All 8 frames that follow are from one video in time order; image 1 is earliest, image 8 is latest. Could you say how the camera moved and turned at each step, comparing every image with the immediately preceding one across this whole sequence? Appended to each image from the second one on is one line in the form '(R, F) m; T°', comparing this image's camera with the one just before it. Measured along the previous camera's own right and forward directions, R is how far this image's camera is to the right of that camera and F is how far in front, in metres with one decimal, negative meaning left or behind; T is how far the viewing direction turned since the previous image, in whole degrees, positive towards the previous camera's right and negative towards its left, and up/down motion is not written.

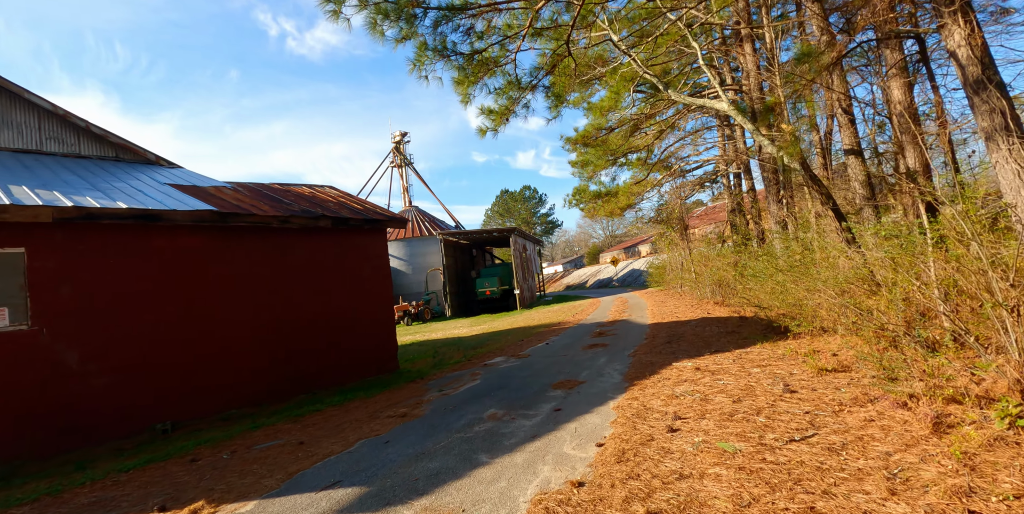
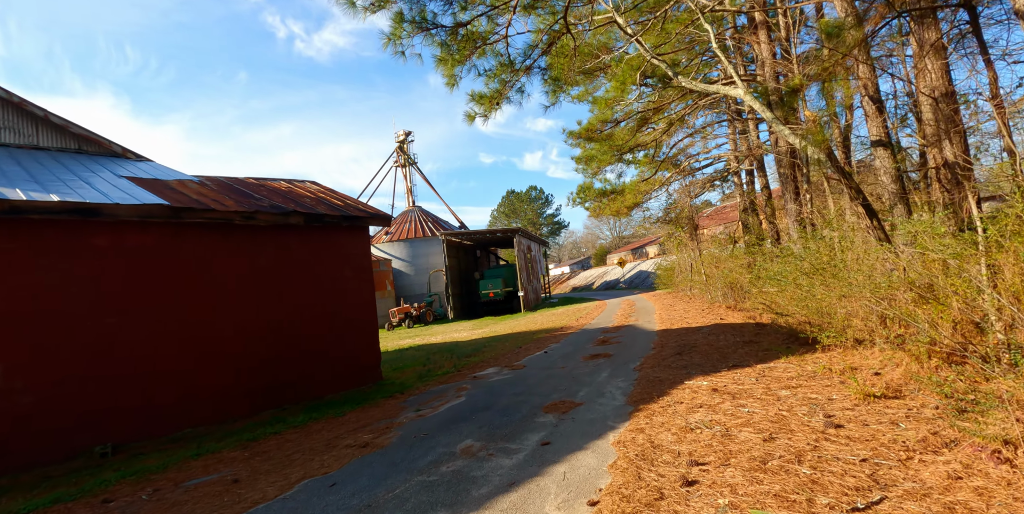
(+0.2, +0.8) m; -1°
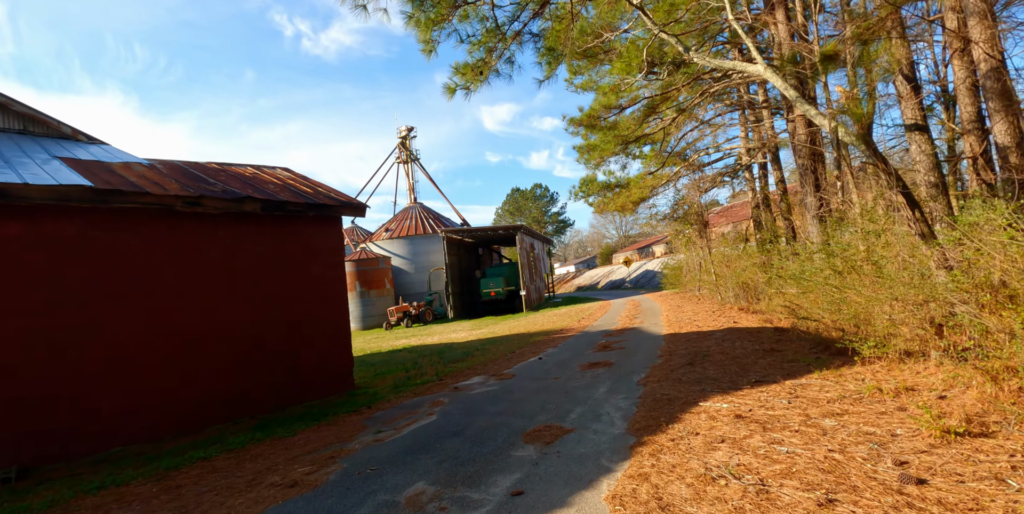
(+0.3, +1.0) m; -1°
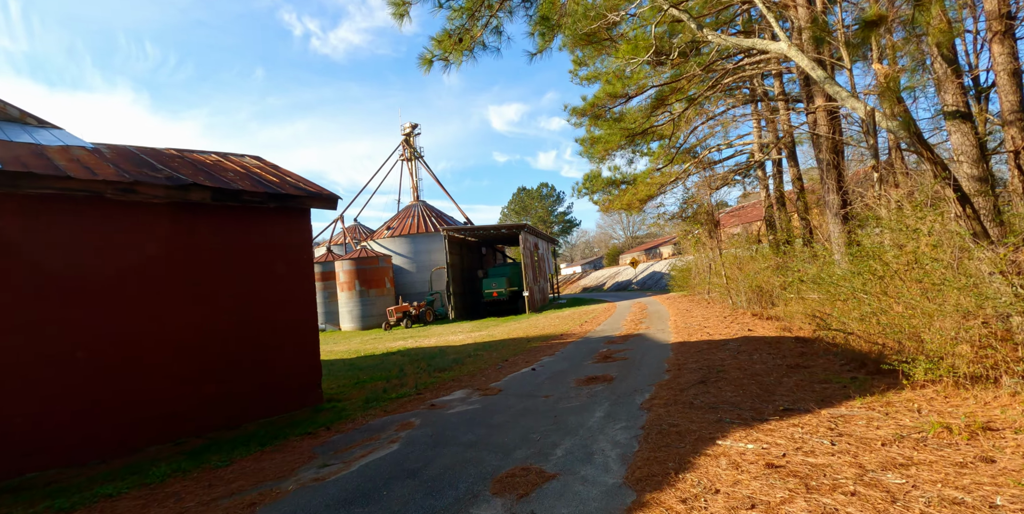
(+0.2, +0.9) m; -1°
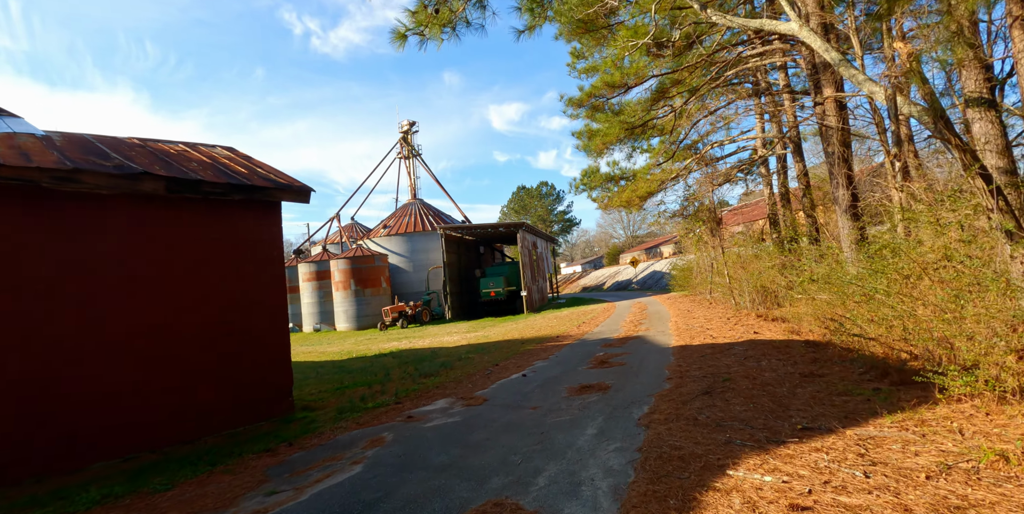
(+0.2, +0.5) m; 0°
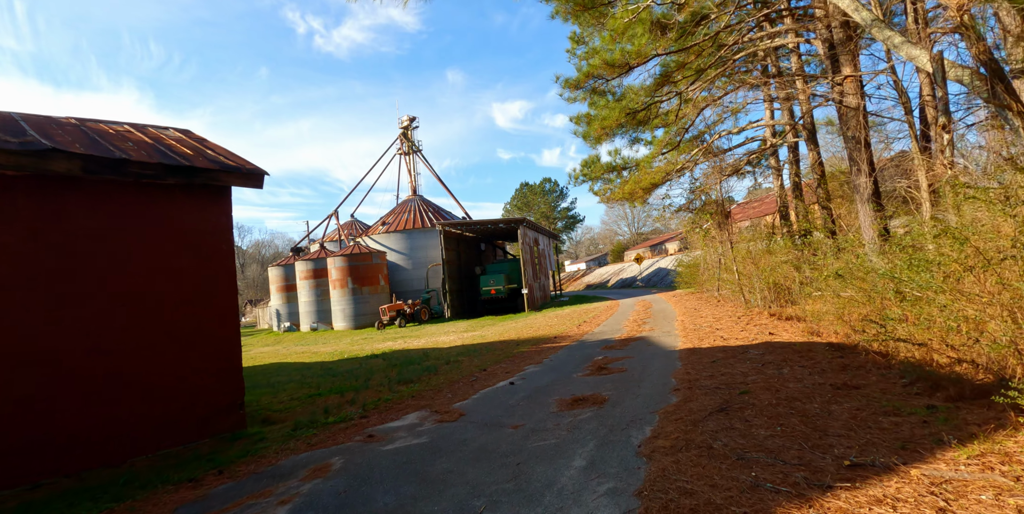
(+0.2, +0.8) m; -1°
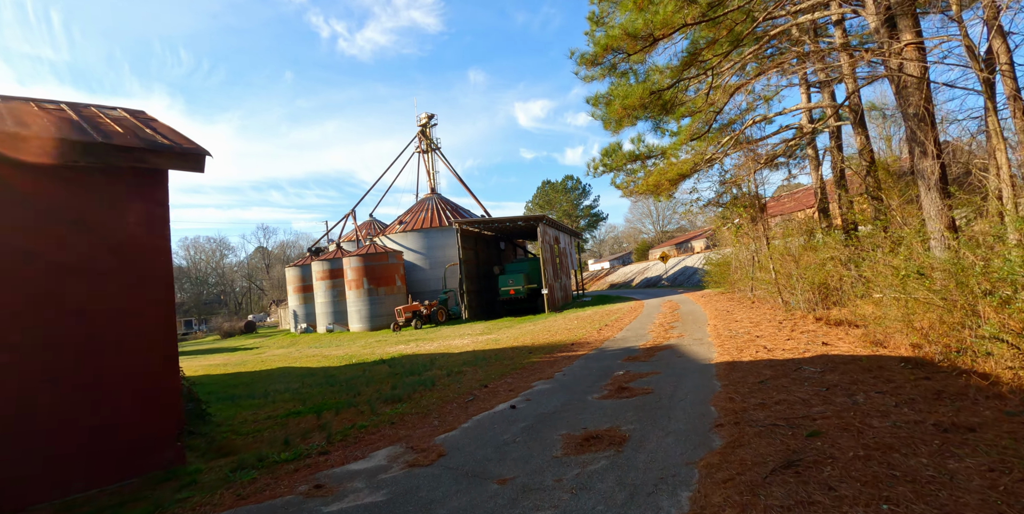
(+0.2, +1.1) m; -3°
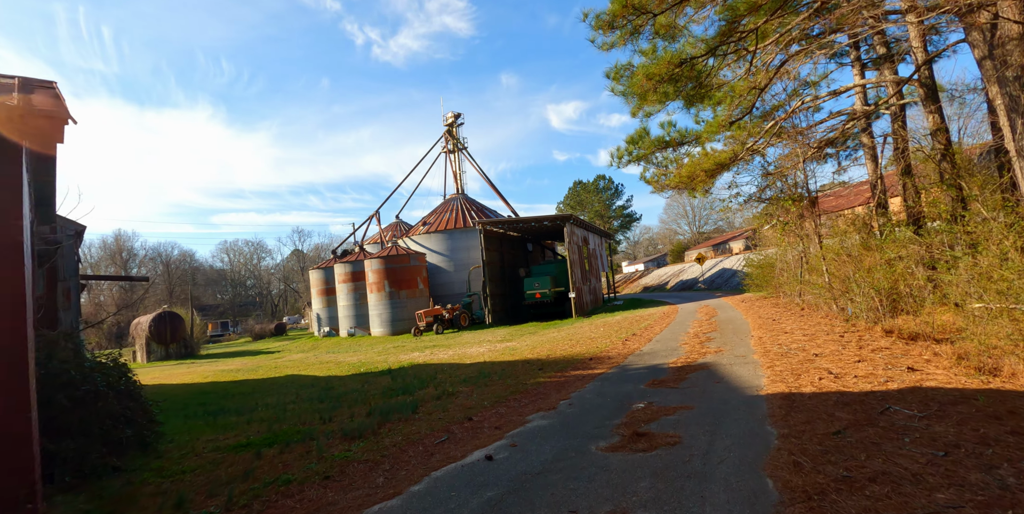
(+0.4, +1.4) m; -4°
